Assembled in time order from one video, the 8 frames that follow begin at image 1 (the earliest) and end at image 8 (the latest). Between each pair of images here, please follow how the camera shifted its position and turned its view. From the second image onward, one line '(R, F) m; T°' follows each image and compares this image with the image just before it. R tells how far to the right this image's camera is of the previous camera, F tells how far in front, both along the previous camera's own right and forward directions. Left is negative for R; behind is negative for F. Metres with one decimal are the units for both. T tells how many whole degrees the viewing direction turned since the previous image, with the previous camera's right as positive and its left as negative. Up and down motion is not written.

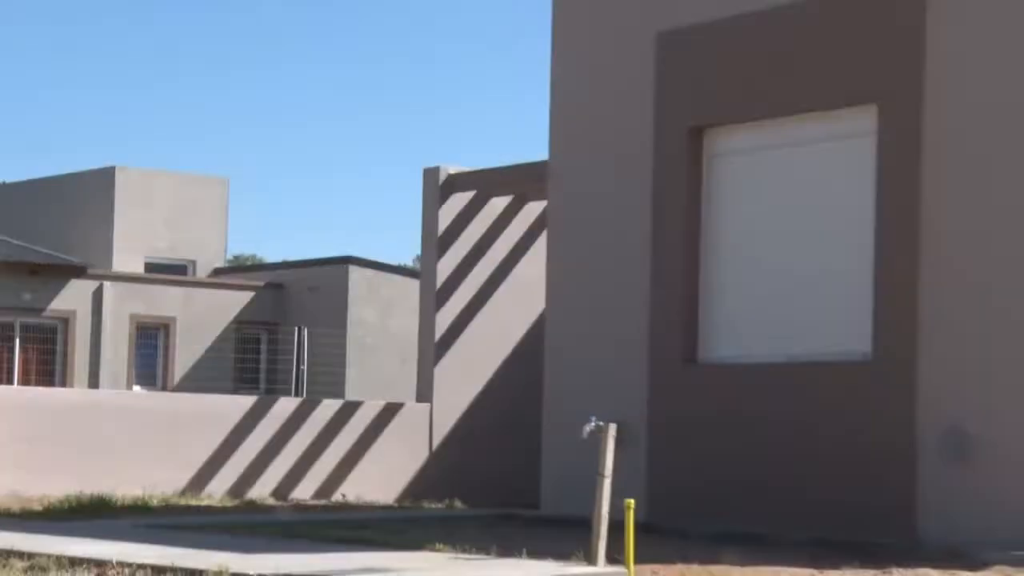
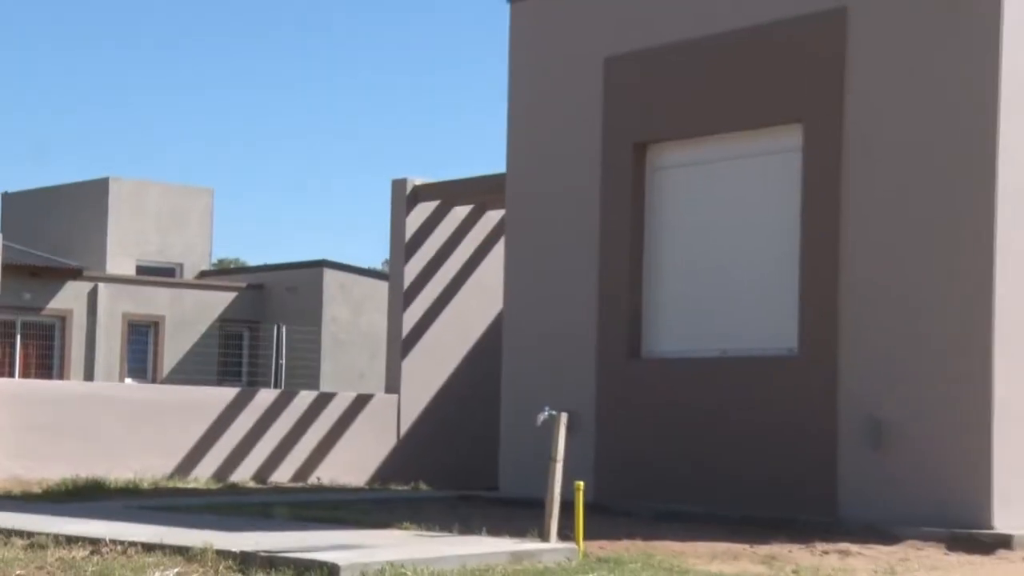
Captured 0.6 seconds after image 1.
(0.0, -1.1) m; +1°
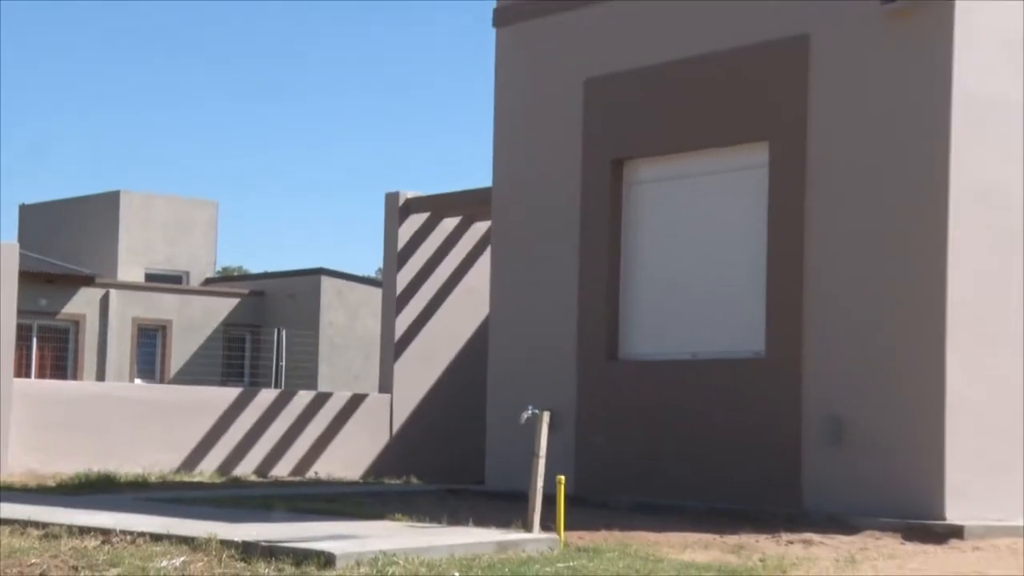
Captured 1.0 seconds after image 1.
(0.0, -0.8) m; 0°
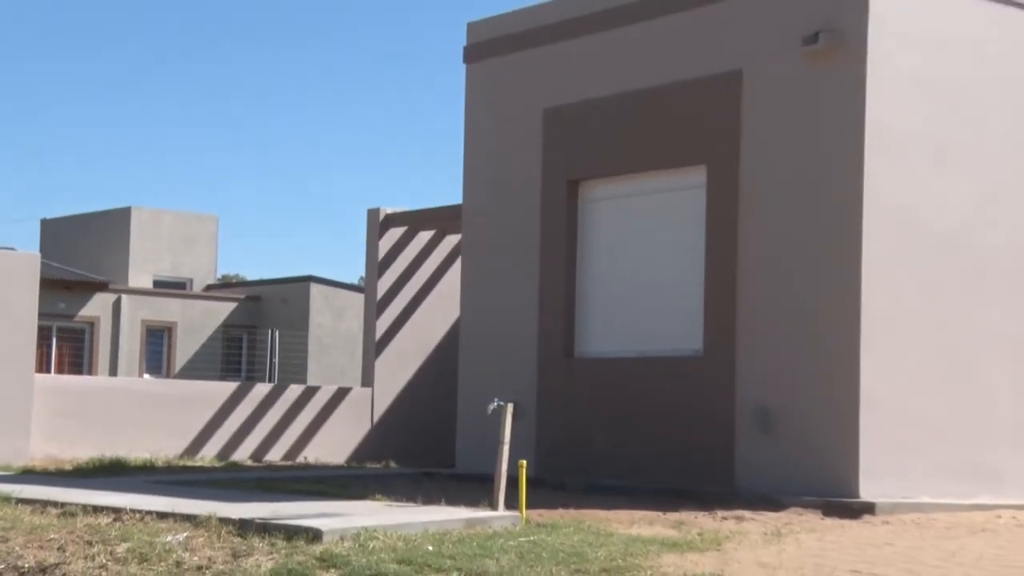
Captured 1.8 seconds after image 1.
(0.0, -1.6) m; +1°
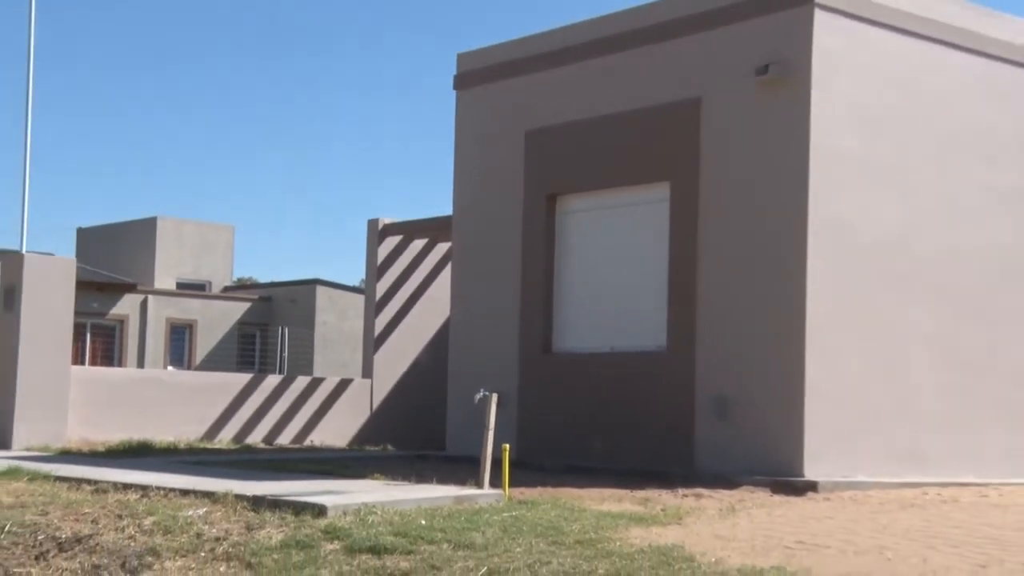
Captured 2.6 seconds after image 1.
(+0.1, -1.7) m; 0°
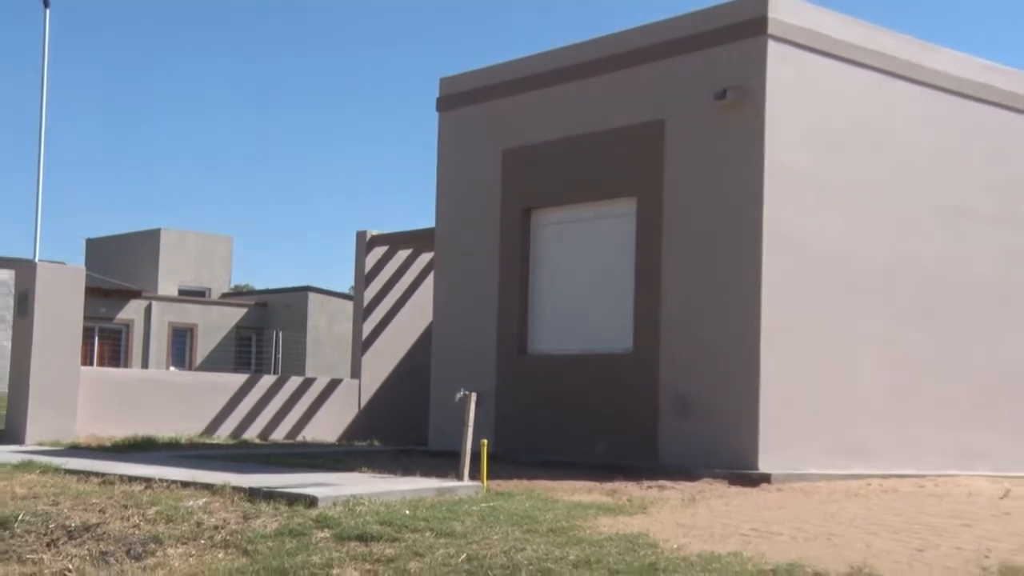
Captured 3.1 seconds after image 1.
(0.0, -1.3) m; +1°
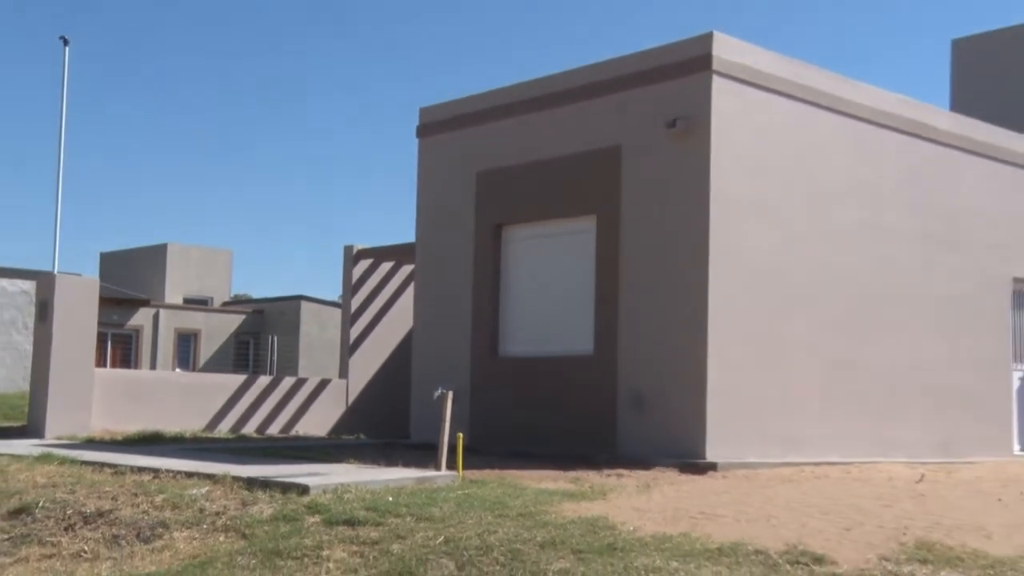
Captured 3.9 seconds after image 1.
(0.0, -1.9) m; +1°
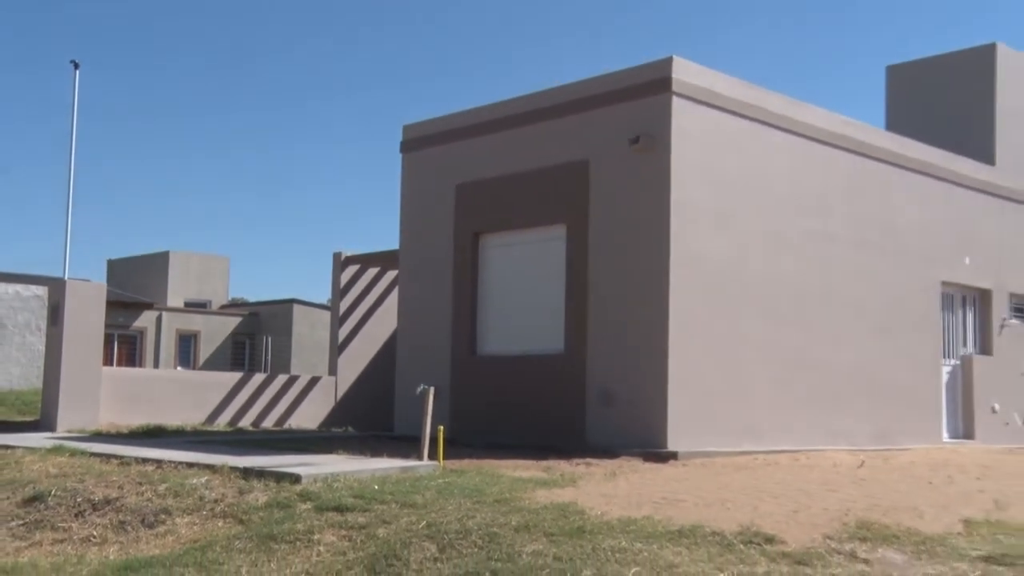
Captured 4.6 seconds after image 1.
(0.0, -1.6) m; +1°
